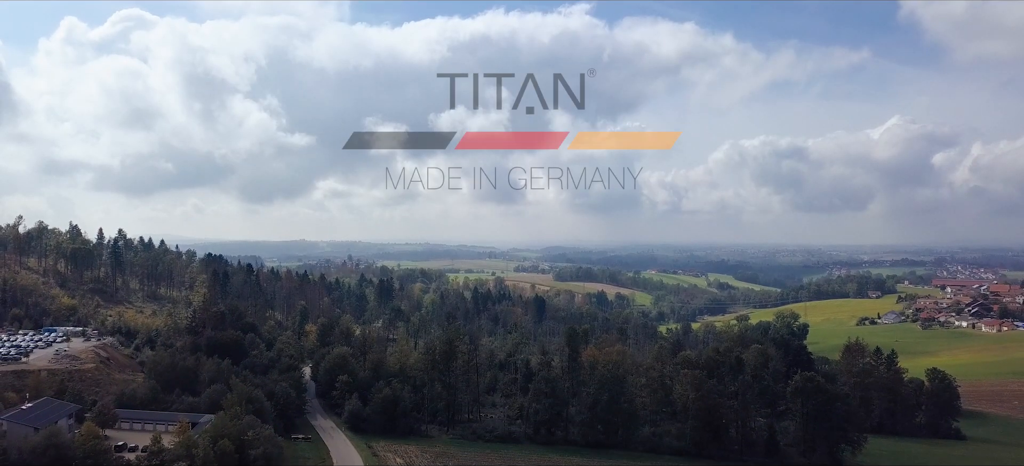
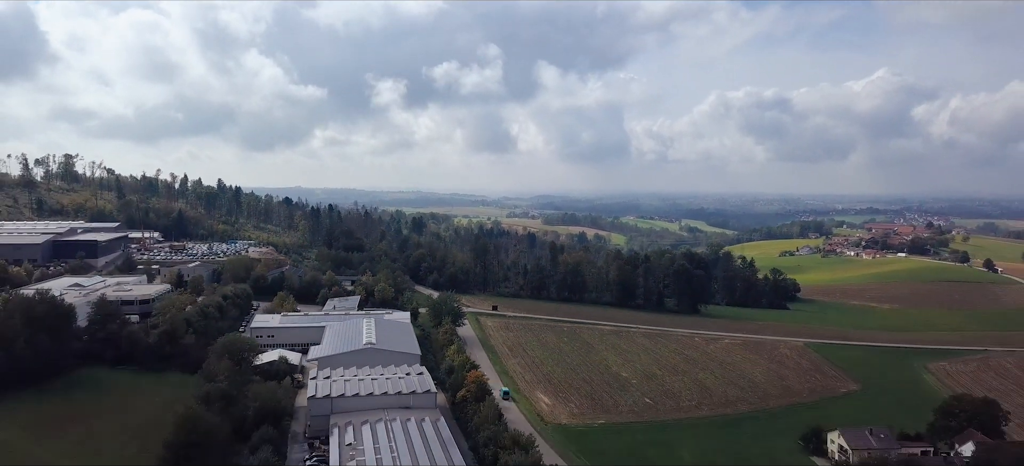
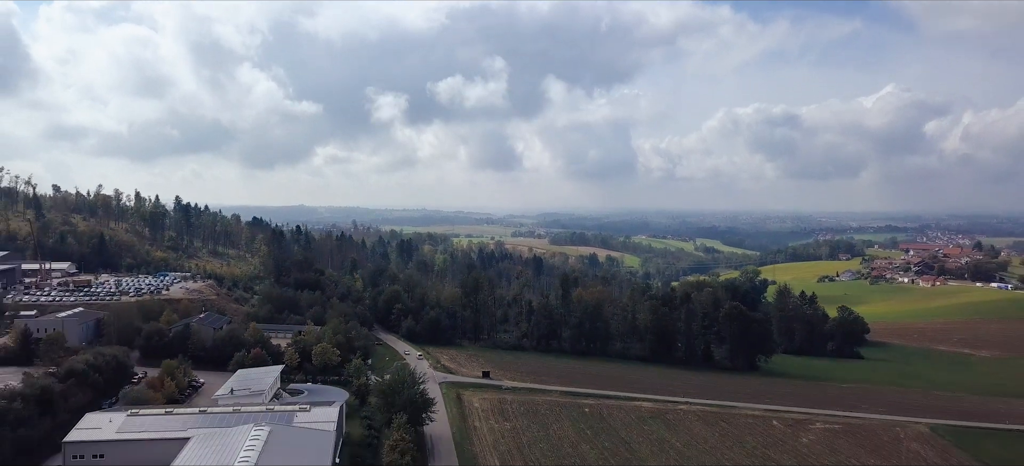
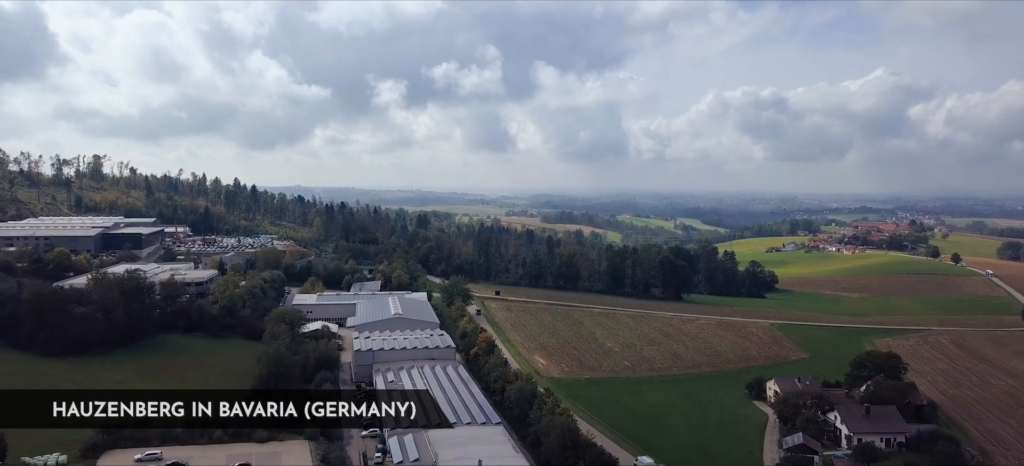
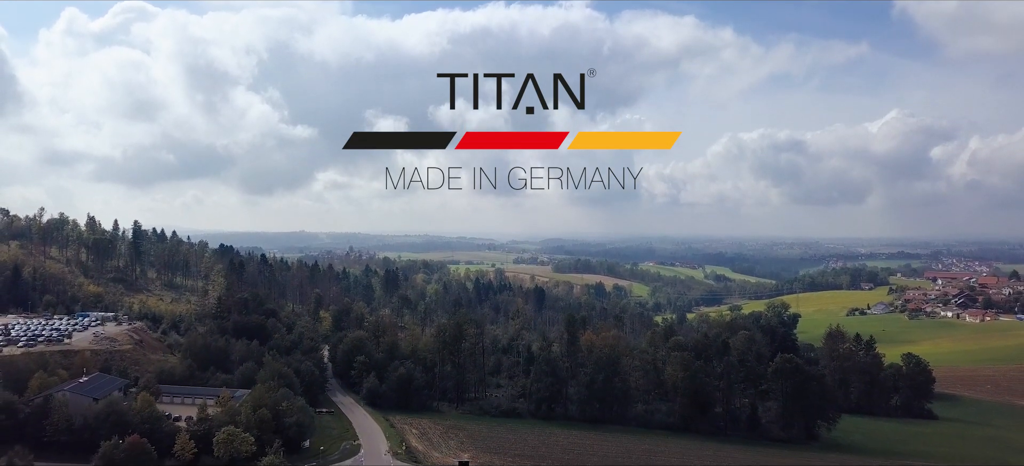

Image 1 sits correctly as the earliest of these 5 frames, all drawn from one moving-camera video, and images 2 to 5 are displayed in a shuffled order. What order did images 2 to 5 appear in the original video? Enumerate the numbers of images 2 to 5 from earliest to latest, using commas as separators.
5, 3, 2, 4
